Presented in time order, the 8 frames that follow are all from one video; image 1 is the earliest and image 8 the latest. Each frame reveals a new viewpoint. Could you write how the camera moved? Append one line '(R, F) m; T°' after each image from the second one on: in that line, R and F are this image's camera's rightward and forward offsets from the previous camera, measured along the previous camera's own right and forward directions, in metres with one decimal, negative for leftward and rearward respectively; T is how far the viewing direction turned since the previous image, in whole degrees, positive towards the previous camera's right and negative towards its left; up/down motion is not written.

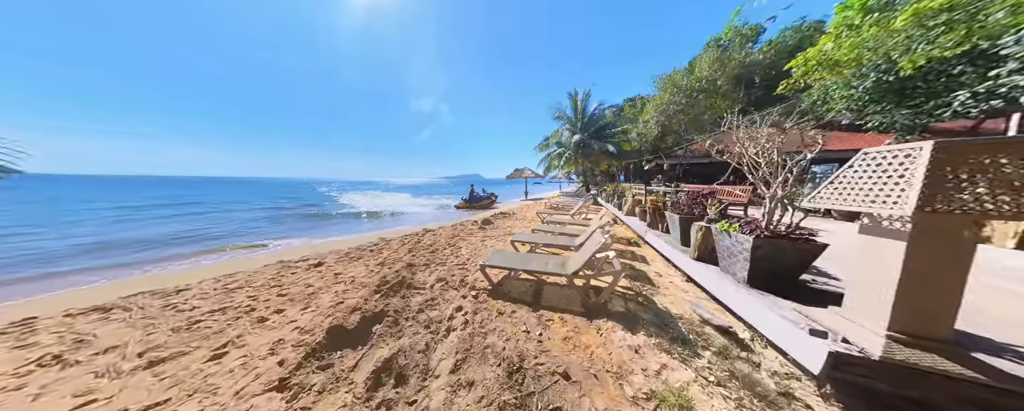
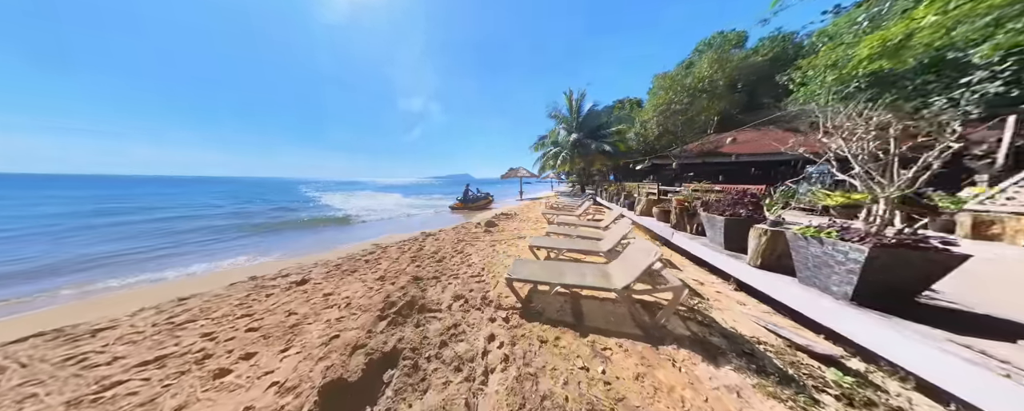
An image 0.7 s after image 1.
(-0.6, +0.5) m; +3°
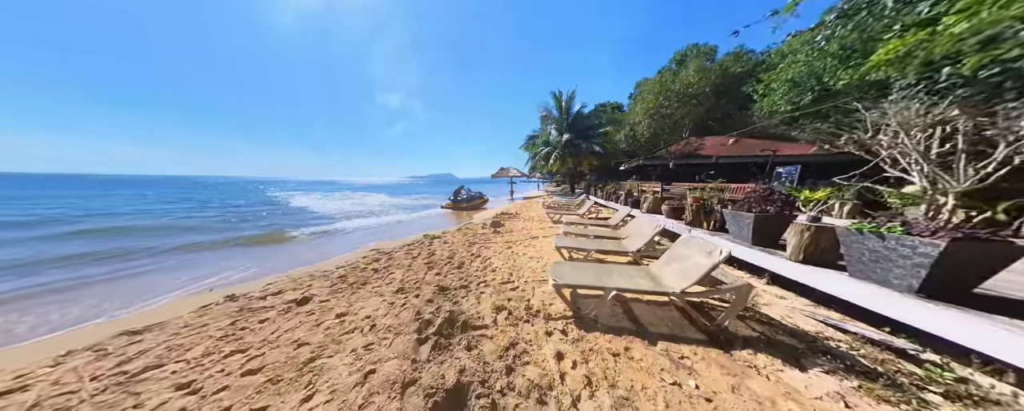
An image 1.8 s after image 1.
(-0.8, +0.3) m; +6°
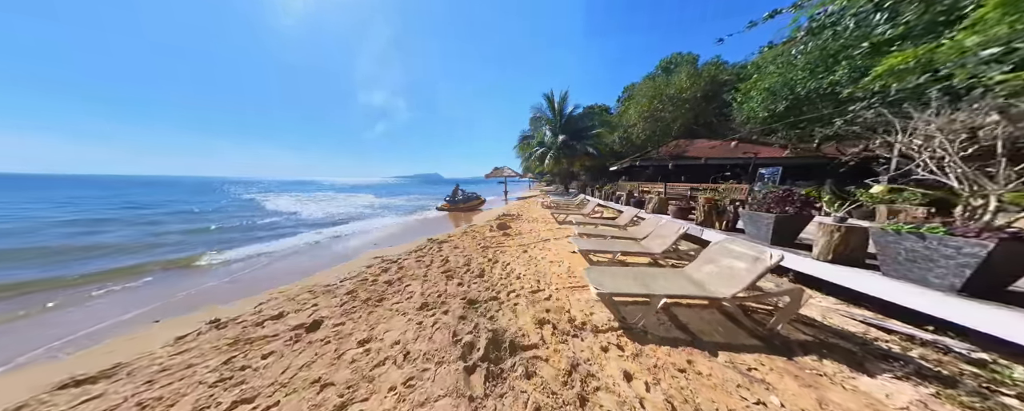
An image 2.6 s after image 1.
(-0.6, +0.2) m; +4°
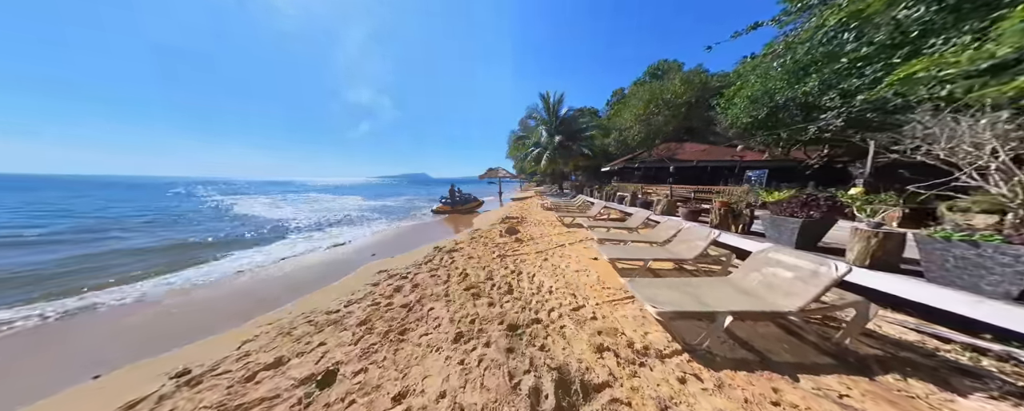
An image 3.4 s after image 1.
(-0.6, +0.3) m; +4°
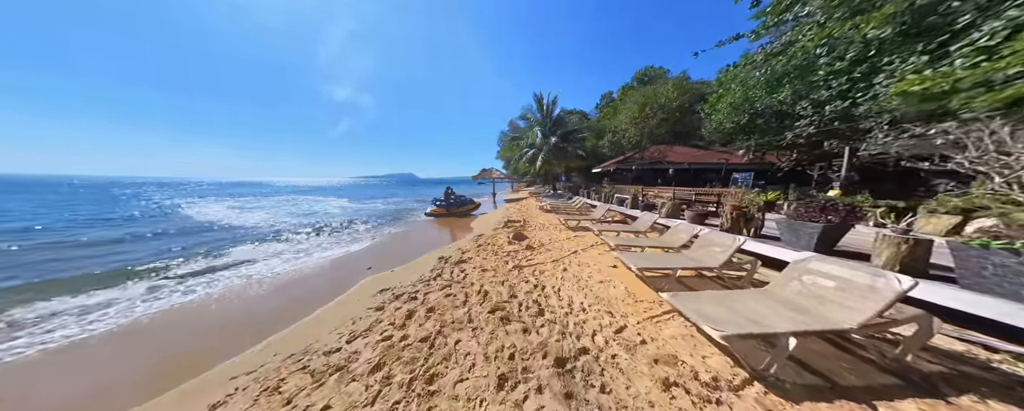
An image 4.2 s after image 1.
(-0.5, +0.4) m; +4°
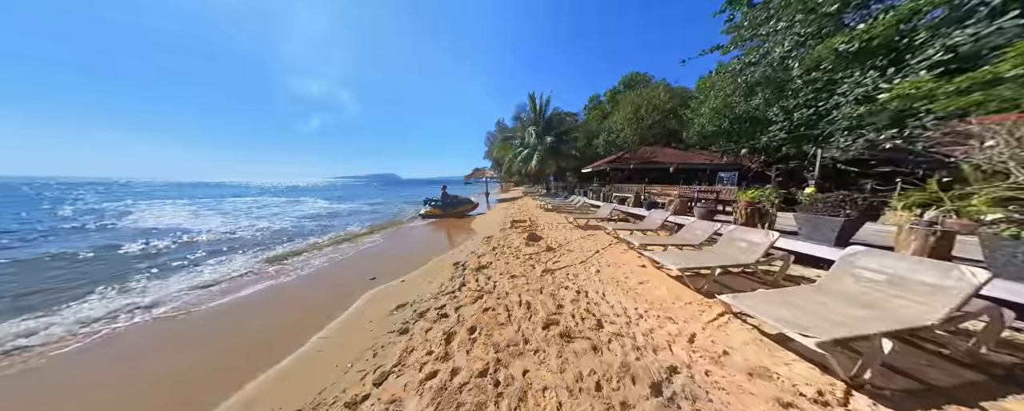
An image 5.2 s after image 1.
(-0.7, +0.4) m; +5°
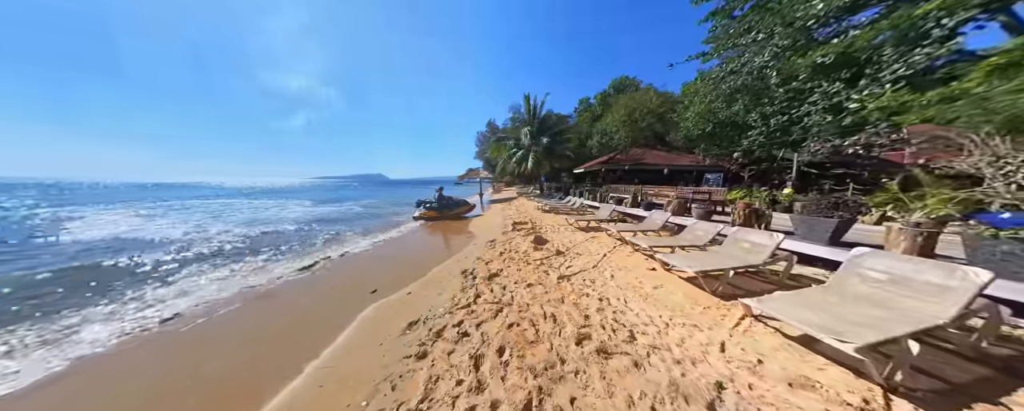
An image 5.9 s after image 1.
(-0.4, +0.2) m; +4°
